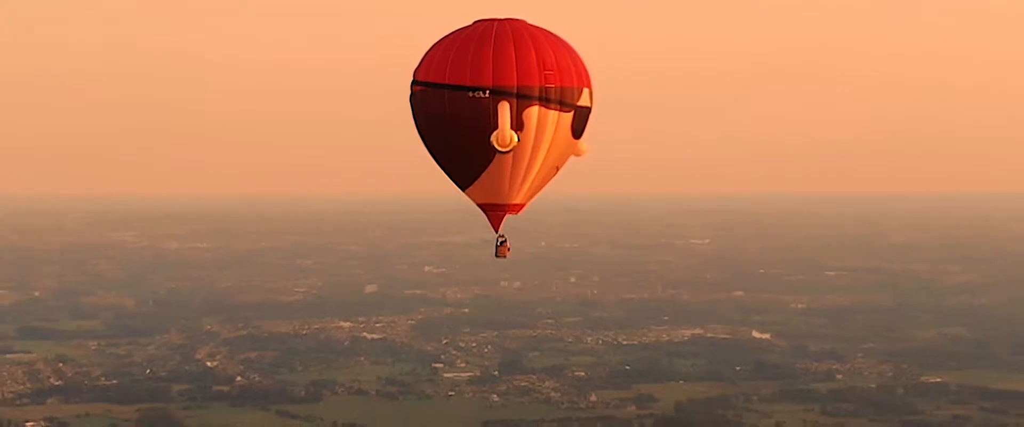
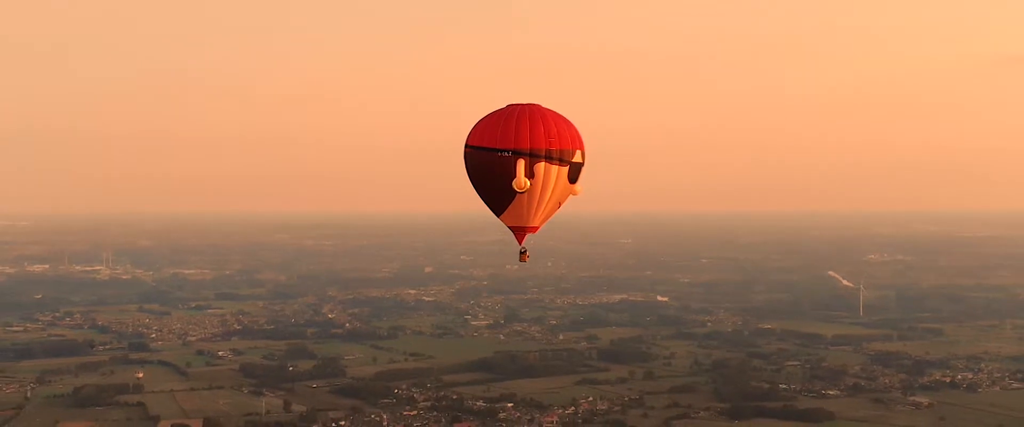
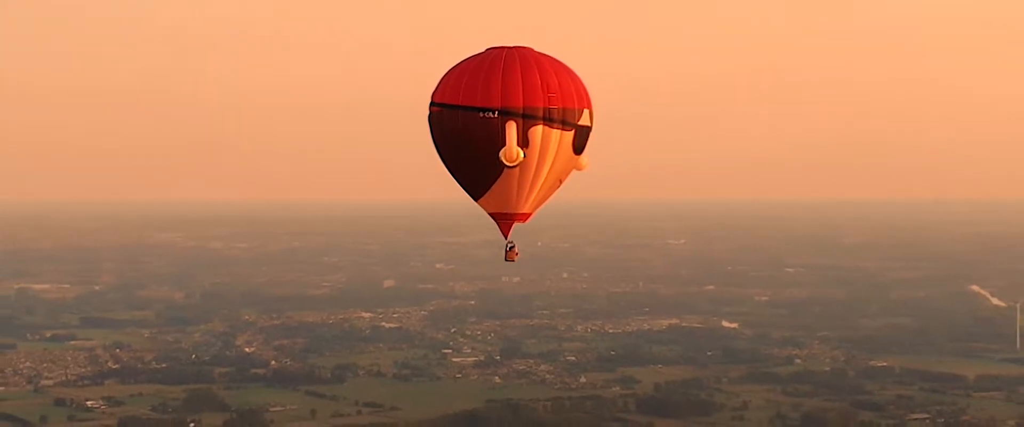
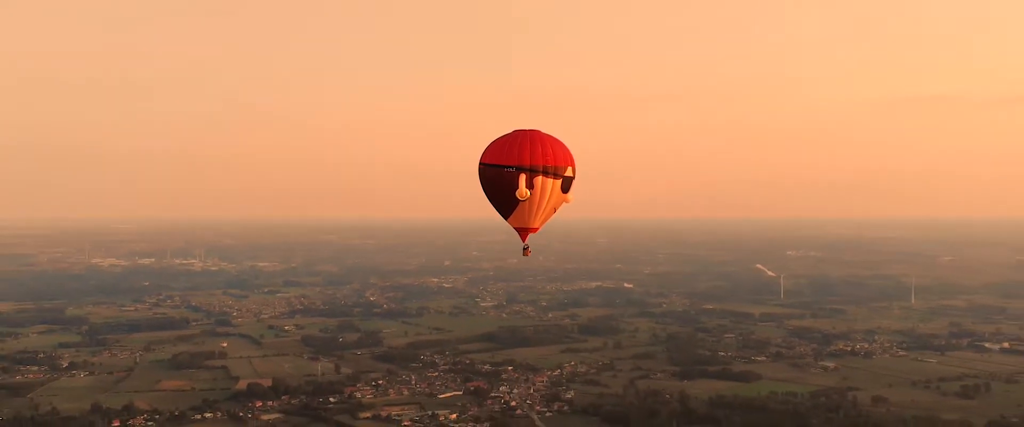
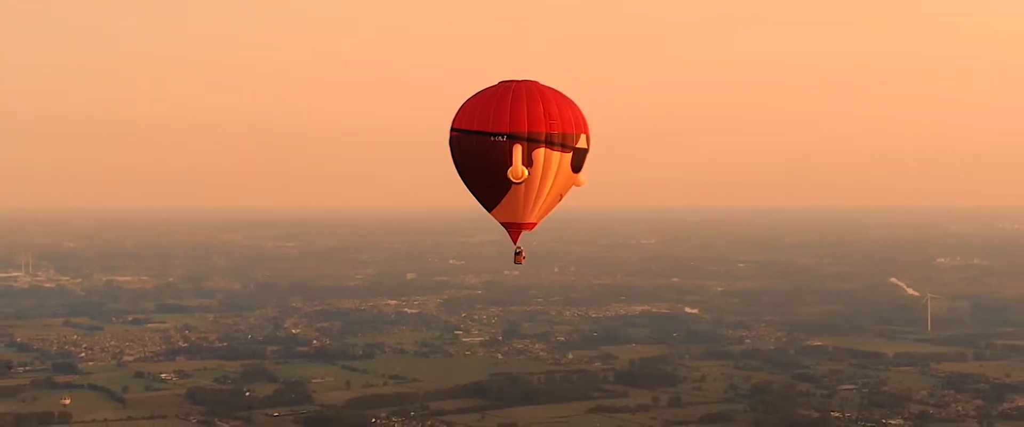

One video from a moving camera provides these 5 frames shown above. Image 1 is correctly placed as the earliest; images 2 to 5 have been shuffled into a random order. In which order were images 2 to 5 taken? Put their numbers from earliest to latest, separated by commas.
3, 5, 2, 4
